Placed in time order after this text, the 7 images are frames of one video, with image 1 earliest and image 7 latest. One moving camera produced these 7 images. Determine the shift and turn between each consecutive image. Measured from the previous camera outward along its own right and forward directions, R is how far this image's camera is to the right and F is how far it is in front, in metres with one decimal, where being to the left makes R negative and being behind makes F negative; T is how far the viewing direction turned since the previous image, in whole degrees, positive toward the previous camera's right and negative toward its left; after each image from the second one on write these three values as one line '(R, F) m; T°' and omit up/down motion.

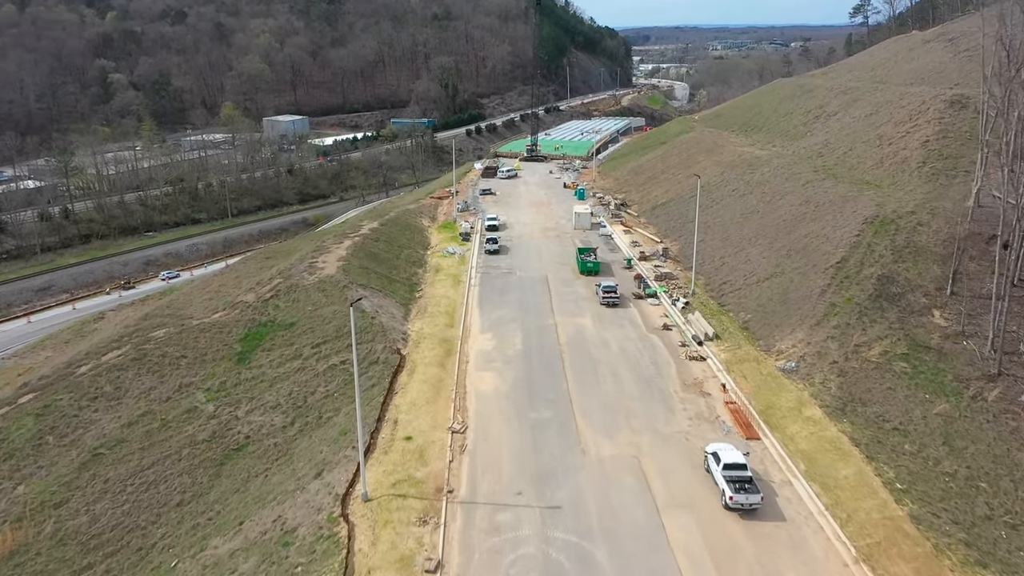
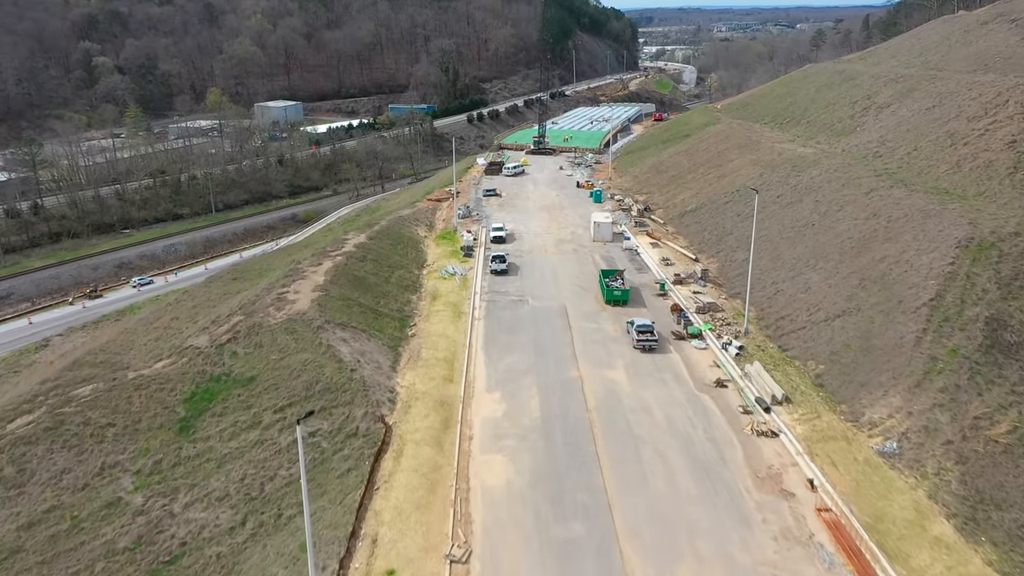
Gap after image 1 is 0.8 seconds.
(-0.3, +5.0) m; 0°
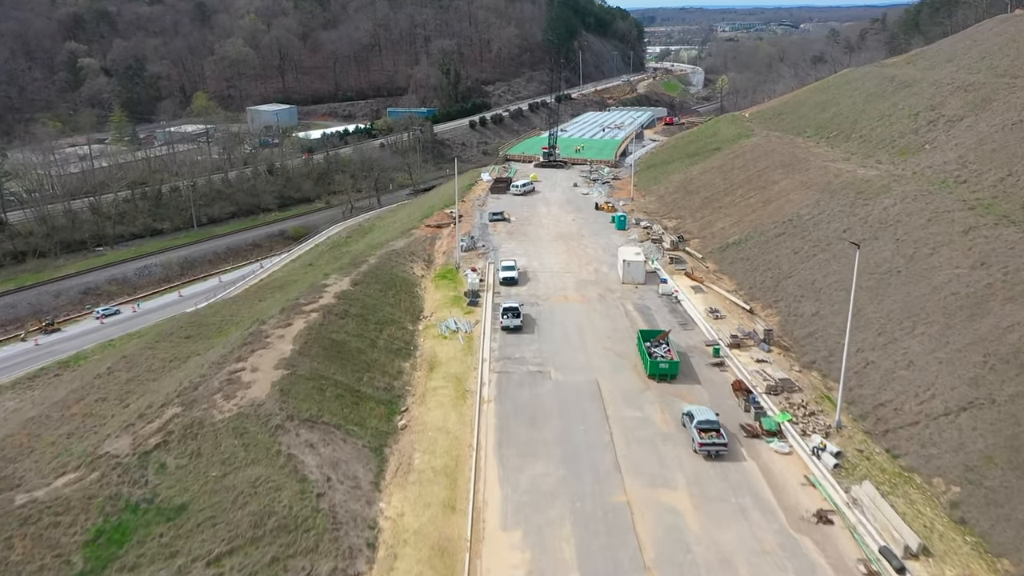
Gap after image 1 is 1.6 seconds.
(-0.4, +5.2) m; 0°
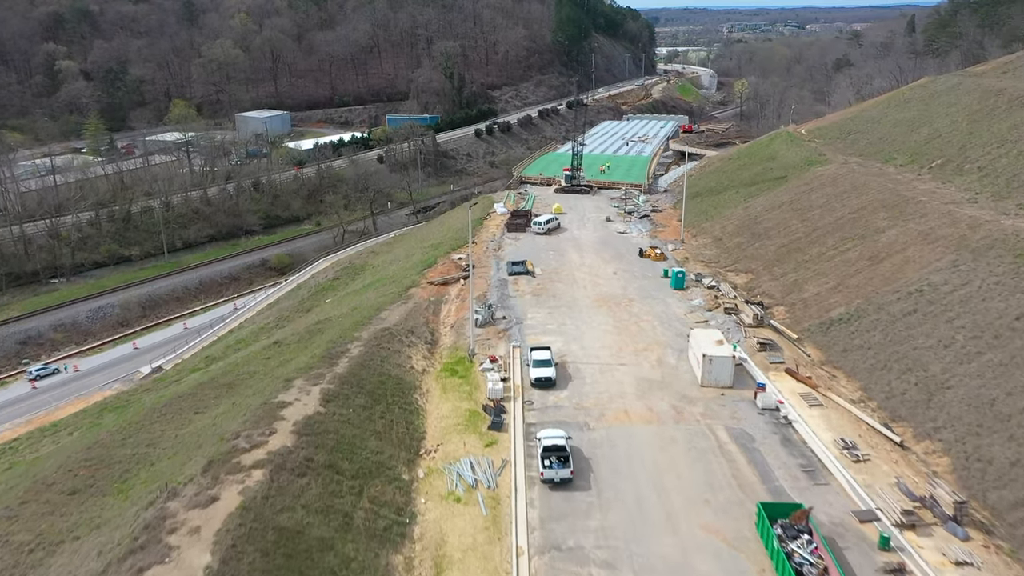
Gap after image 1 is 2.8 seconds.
(-0.8, +7.6) m; 0°
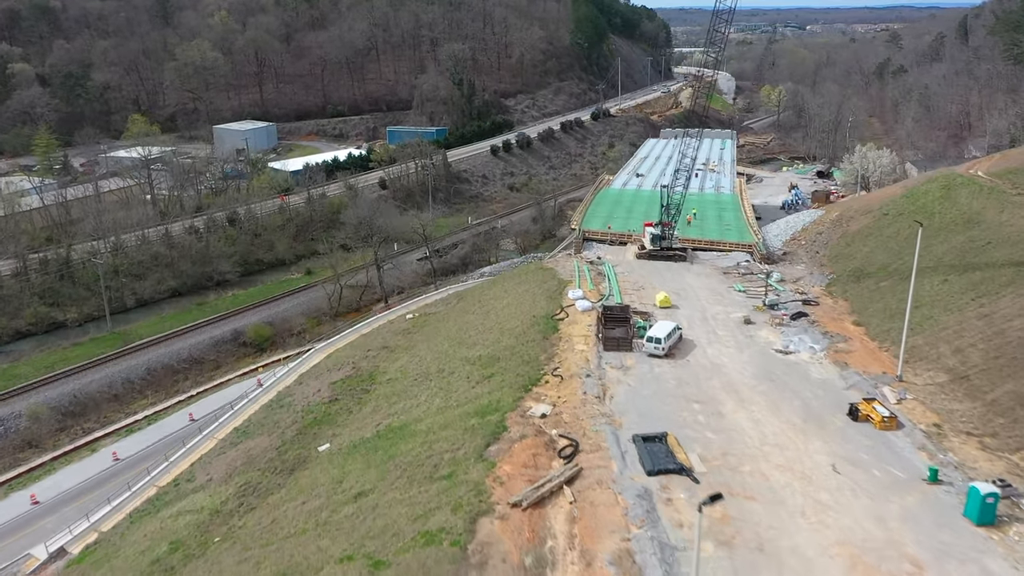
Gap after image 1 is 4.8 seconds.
(-2.9, +12.9) m; +1°
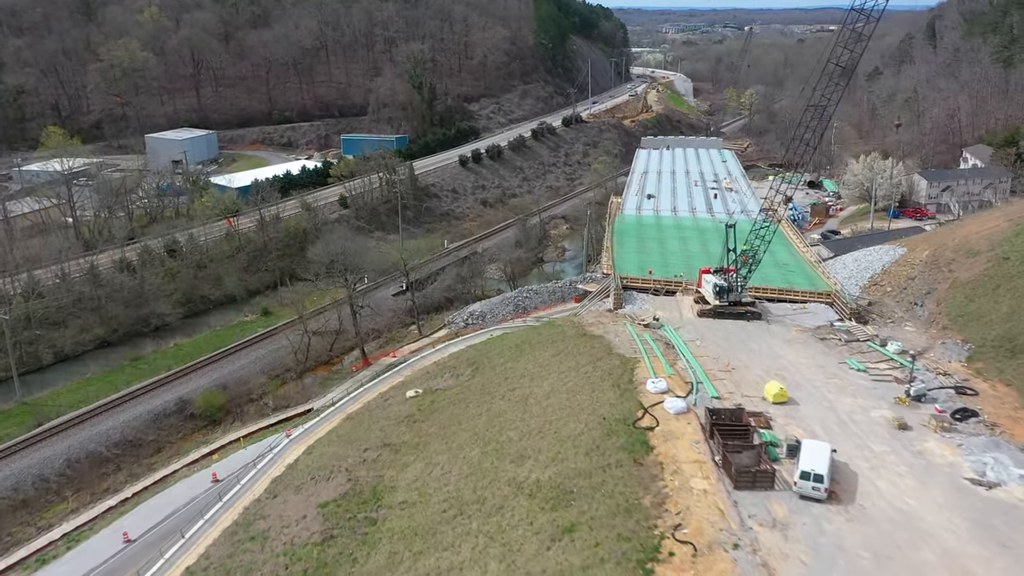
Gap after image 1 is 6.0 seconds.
(-2.7, +7.2) m; +4°
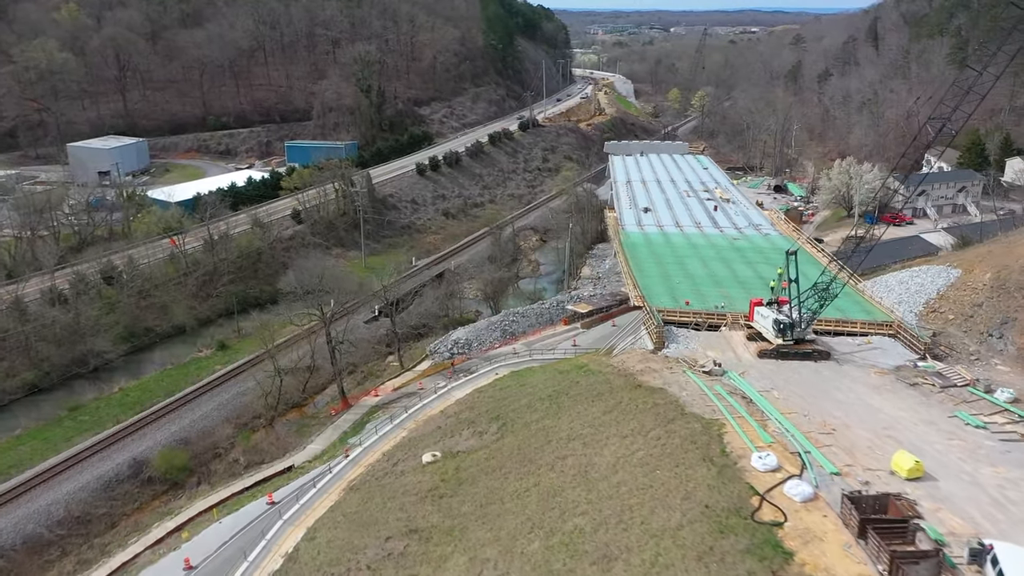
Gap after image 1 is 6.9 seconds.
(-2.8, +4.1) m; +5°
